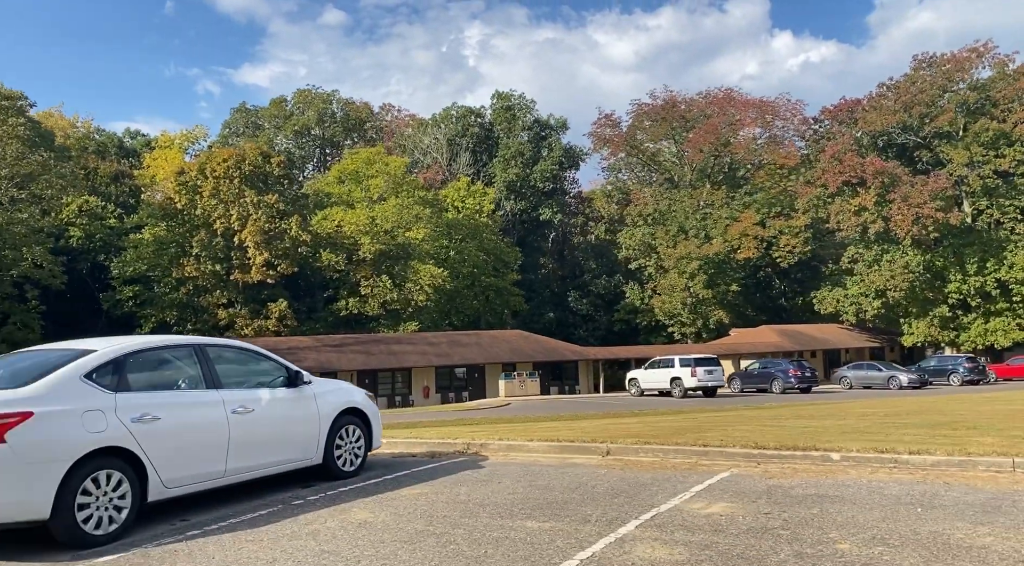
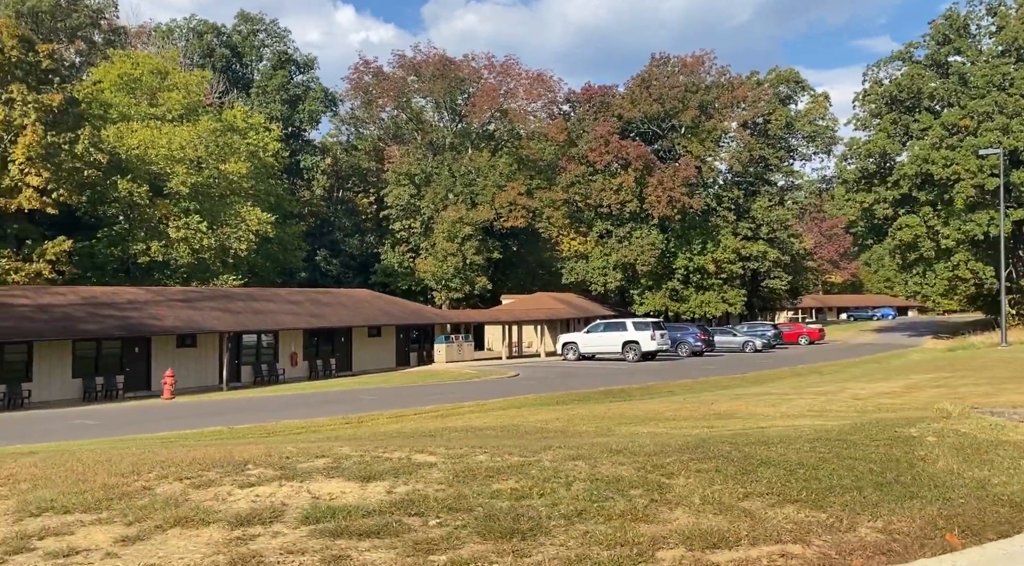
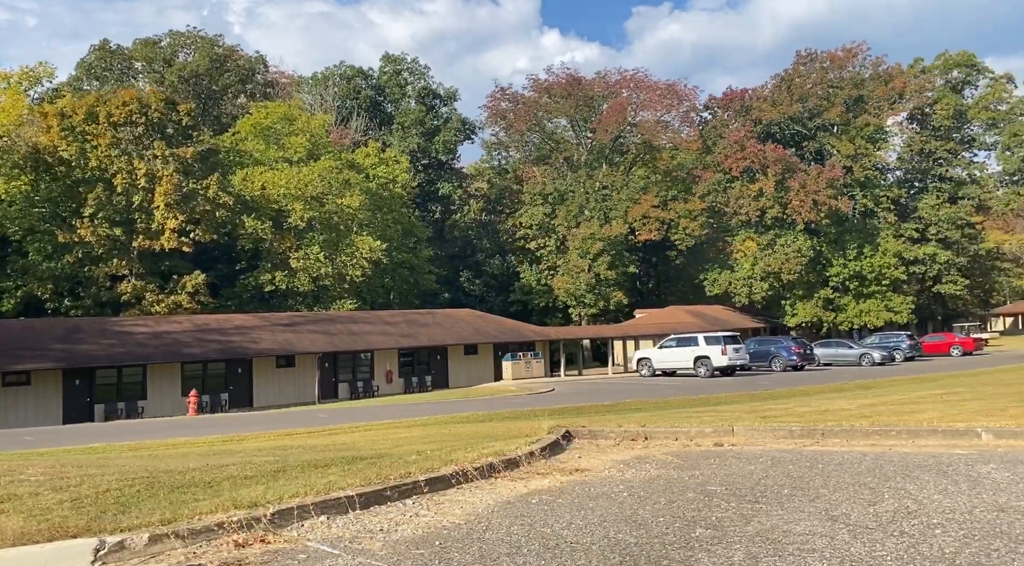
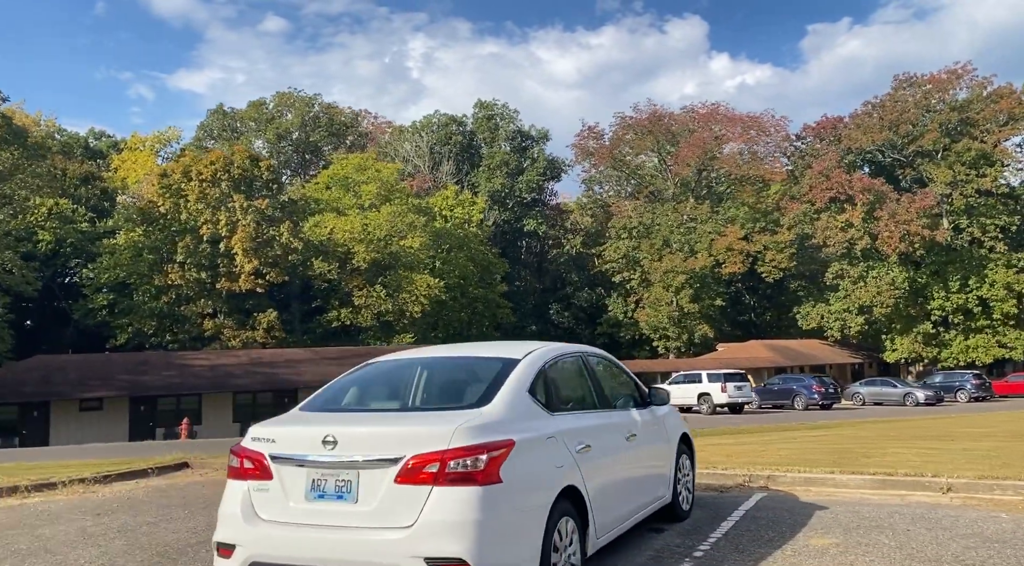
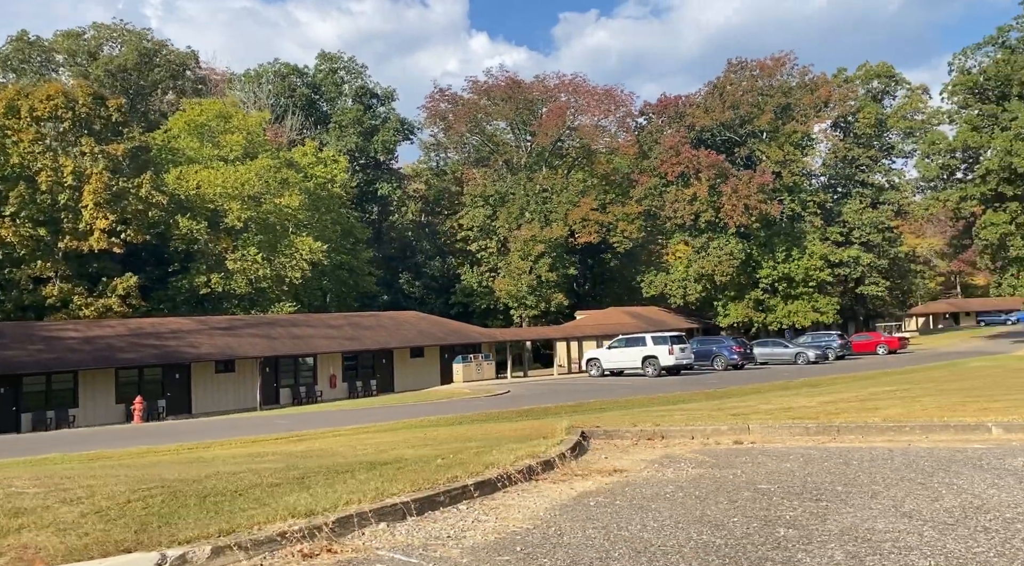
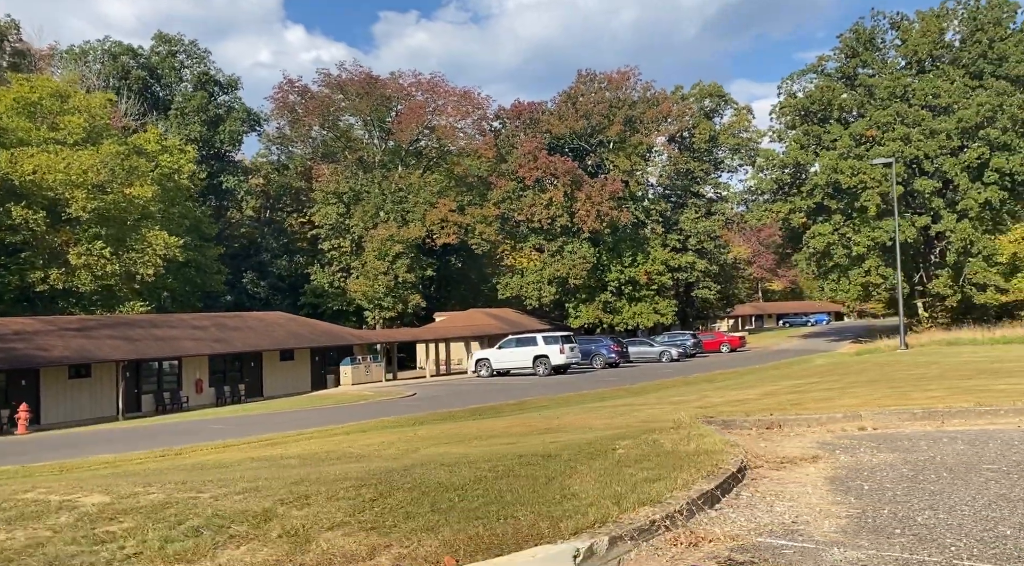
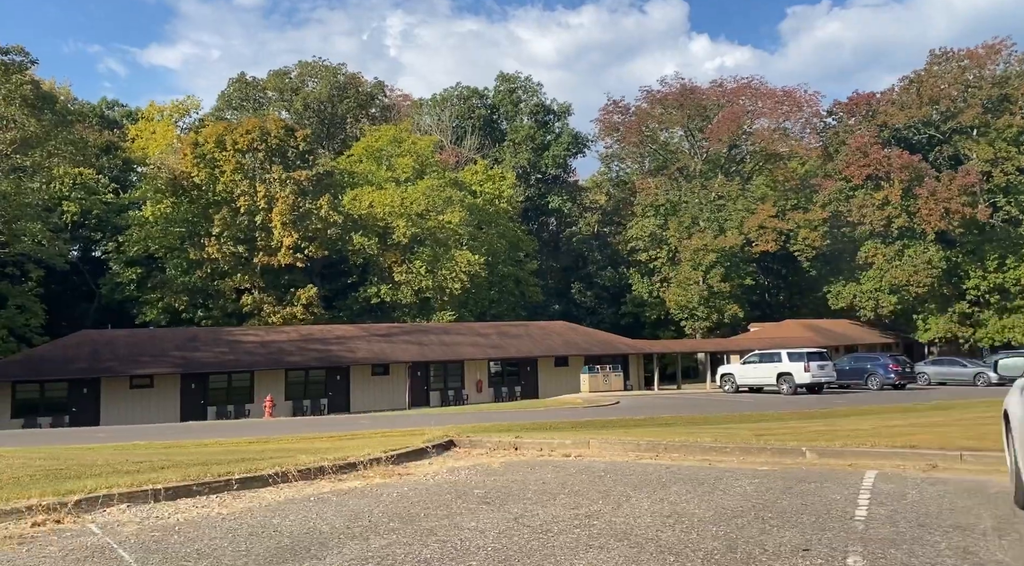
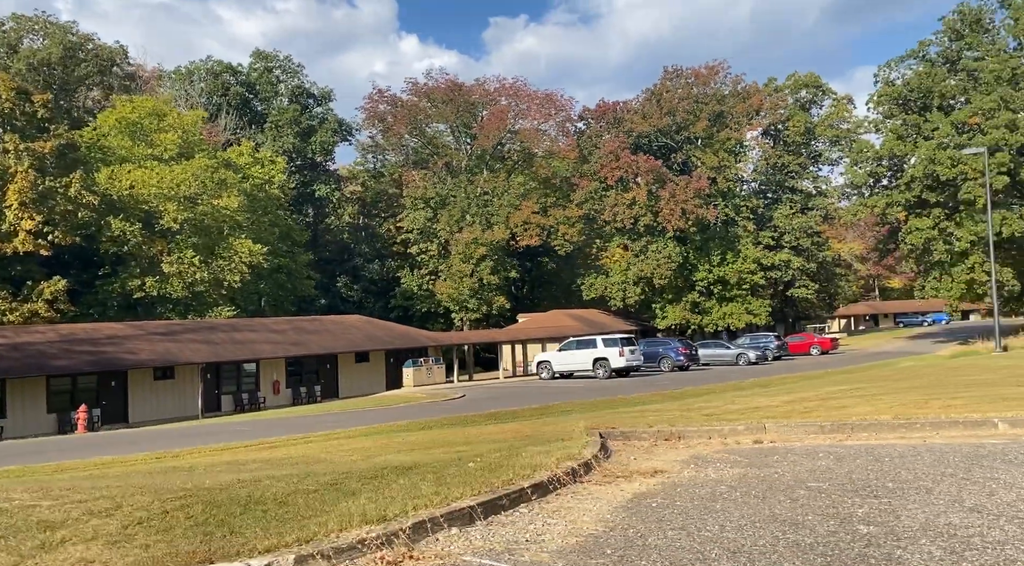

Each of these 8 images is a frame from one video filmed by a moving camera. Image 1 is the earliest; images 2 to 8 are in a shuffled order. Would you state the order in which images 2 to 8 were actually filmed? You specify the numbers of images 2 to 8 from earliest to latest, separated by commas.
4, 7, 3, 5, 8, 6, 2
